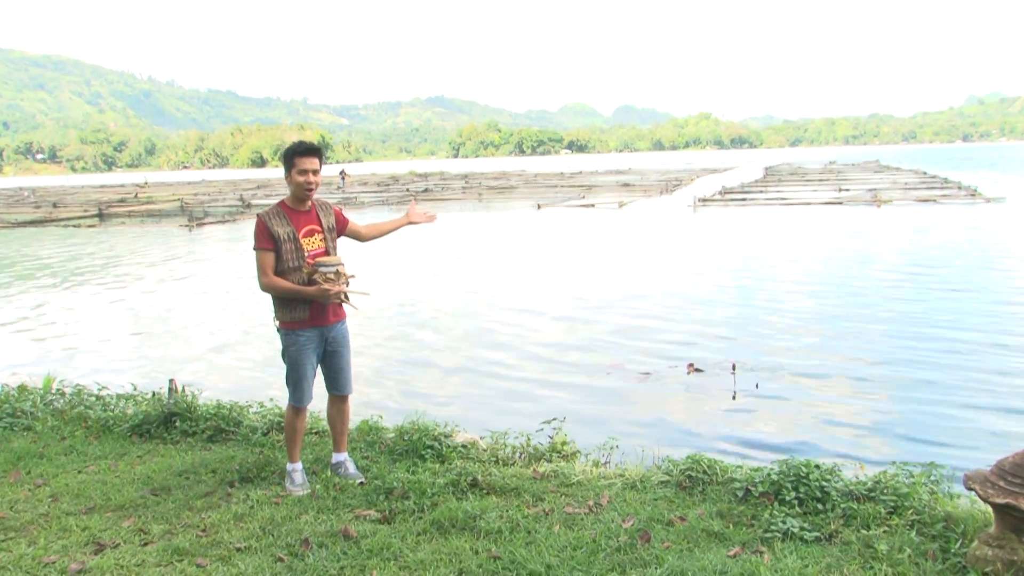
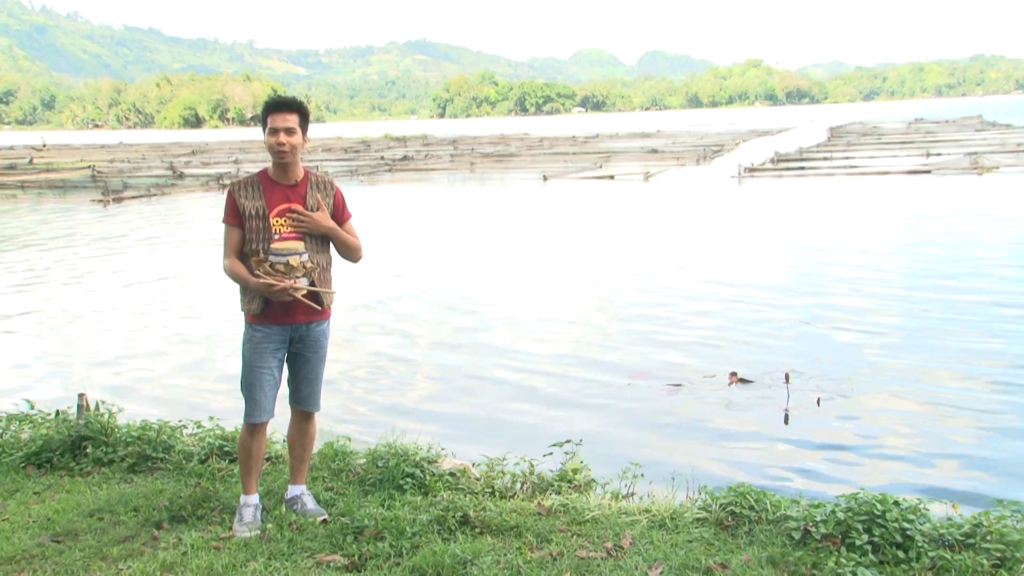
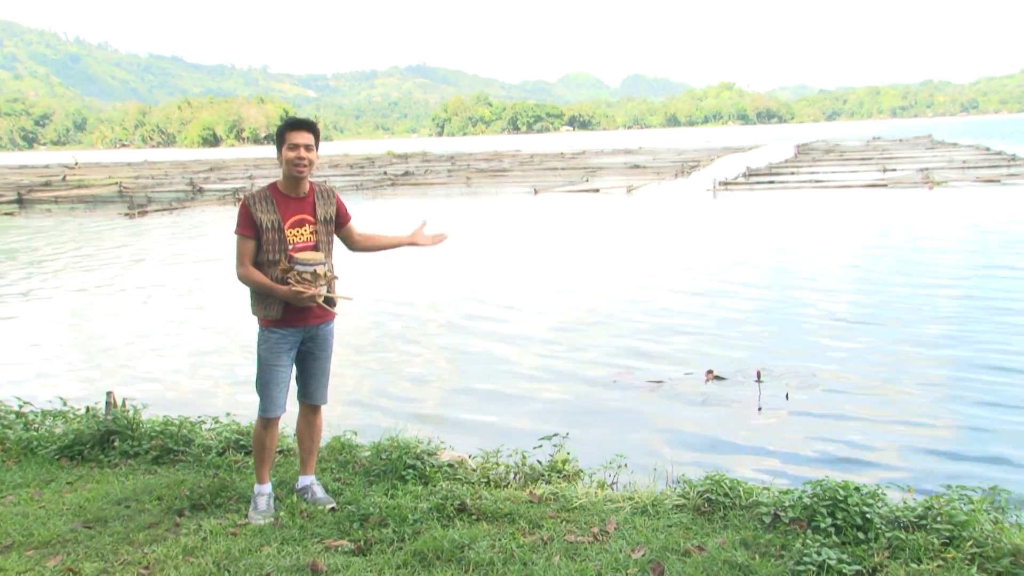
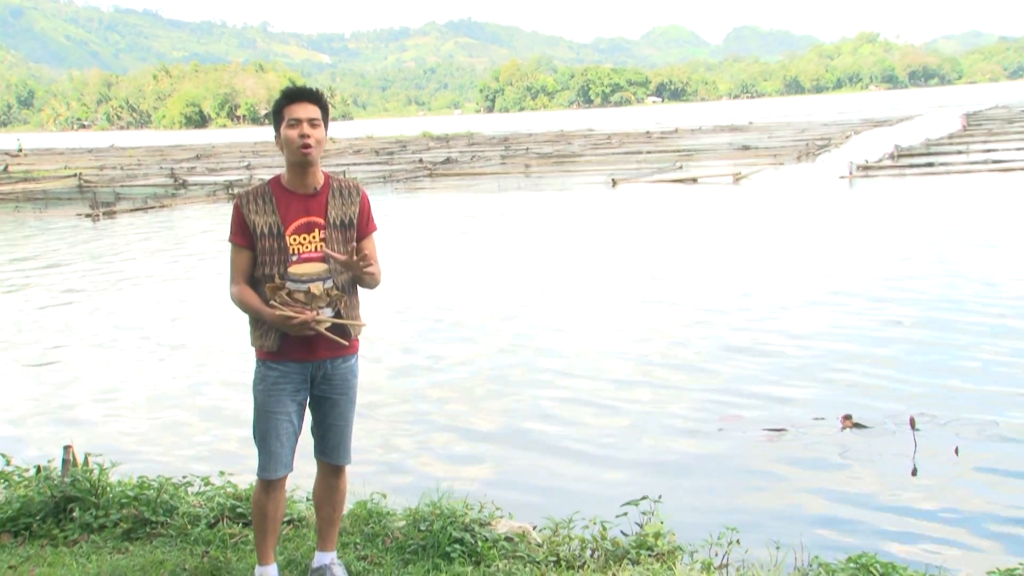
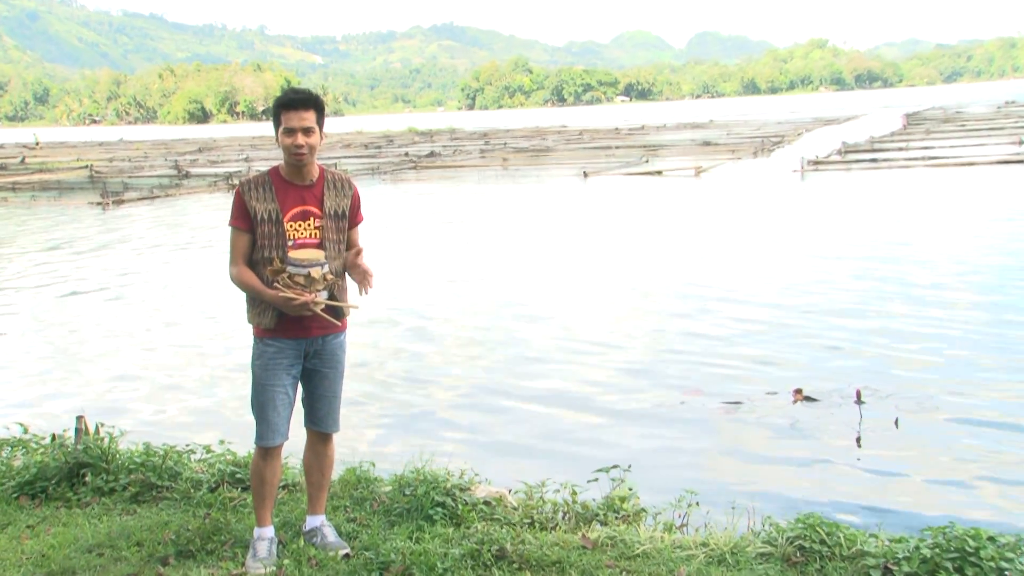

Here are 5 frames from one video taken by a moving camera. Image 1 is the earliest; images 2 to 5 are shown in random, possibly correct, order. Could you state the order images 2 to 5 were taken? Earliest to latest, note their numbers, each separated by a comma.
3, 2, 5, 4
